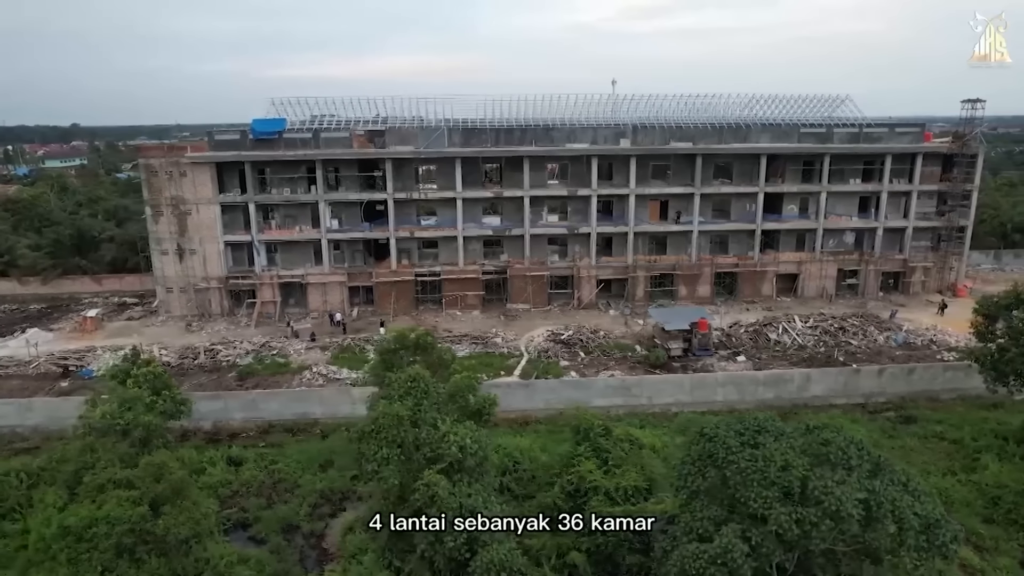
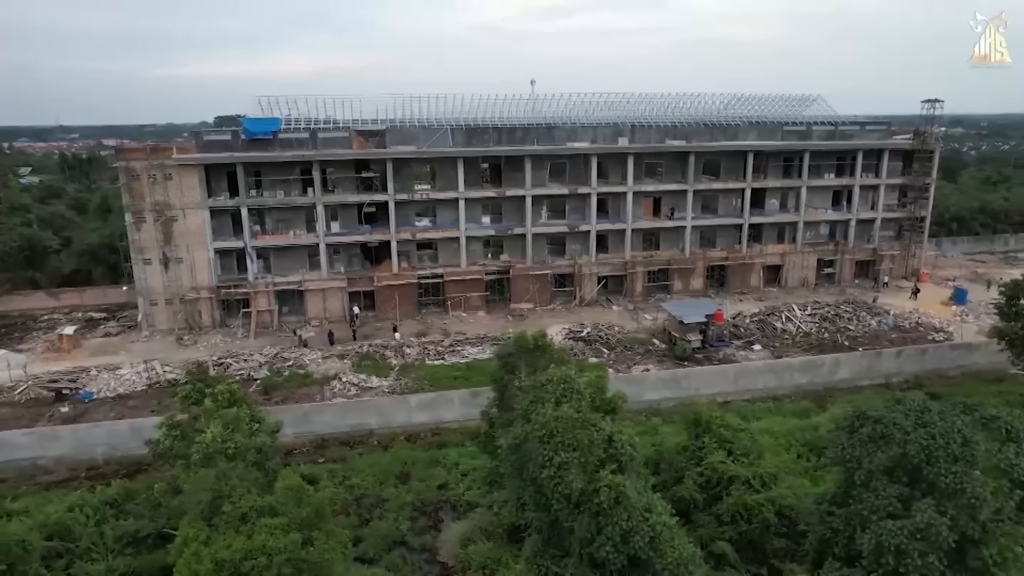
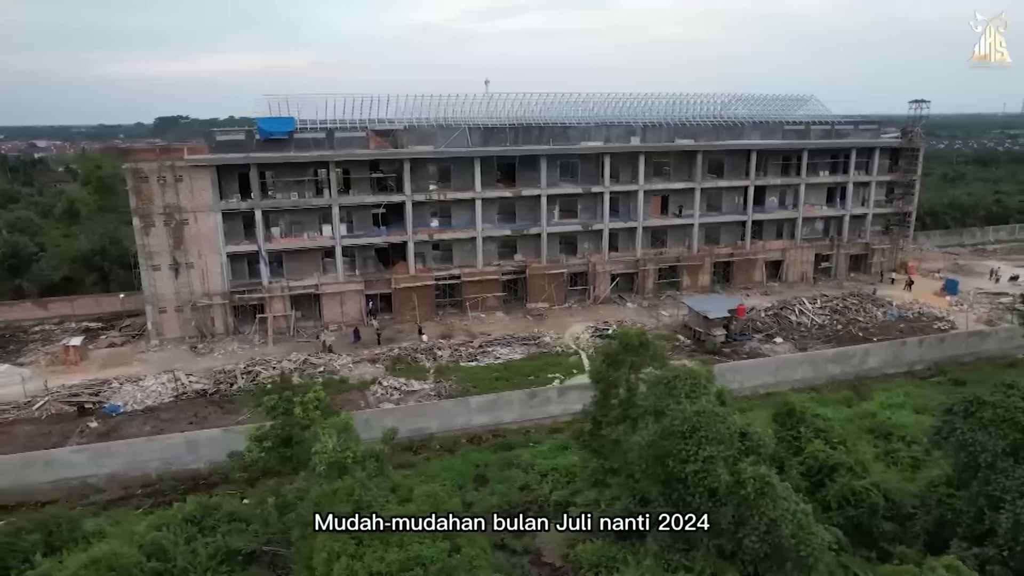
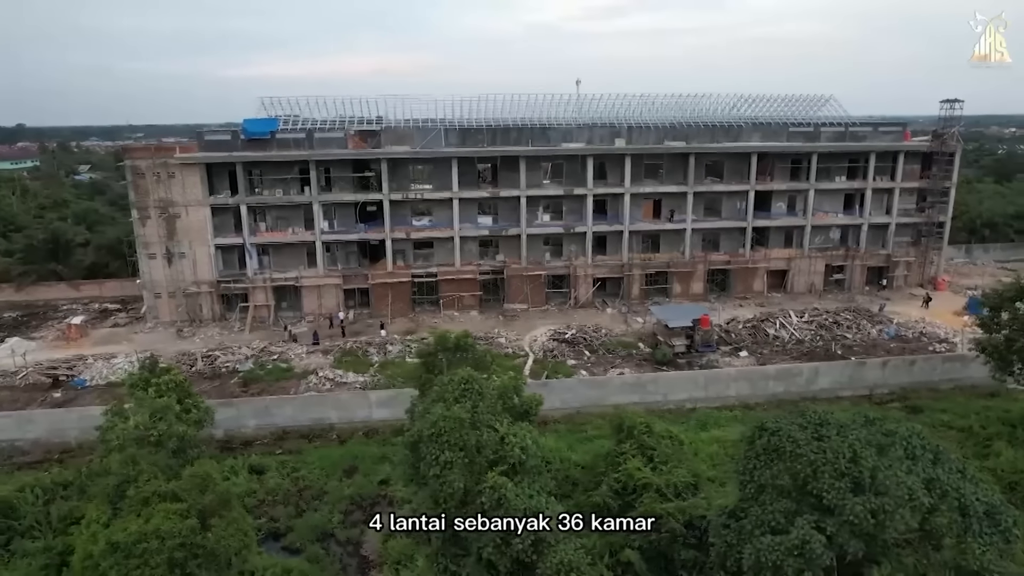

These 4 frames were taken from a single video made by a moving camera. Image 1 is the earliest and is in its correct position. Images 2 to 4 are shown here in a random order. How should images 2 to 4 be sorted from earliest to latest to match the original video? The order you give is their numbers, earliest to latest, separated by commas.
4, 2, 3
